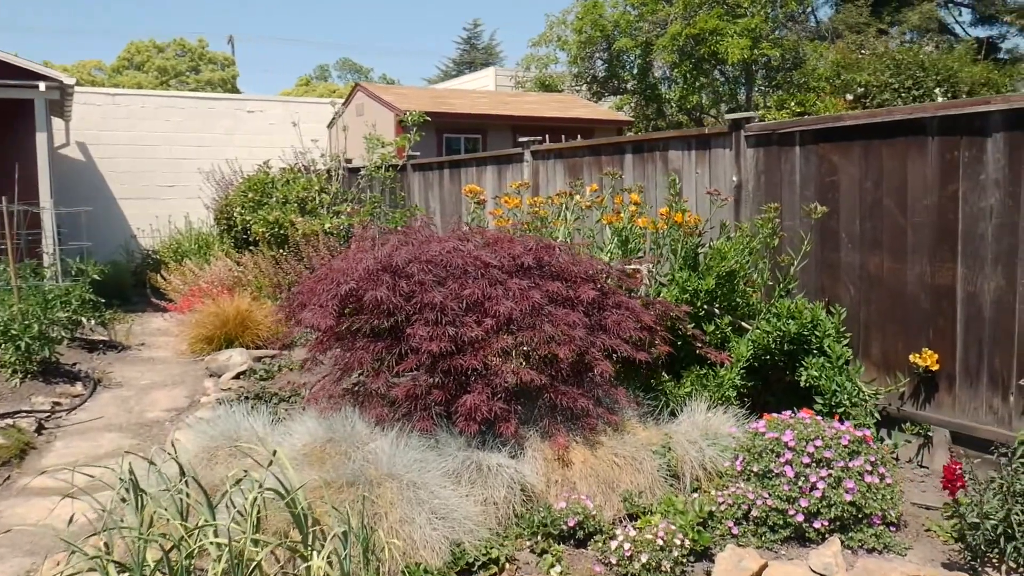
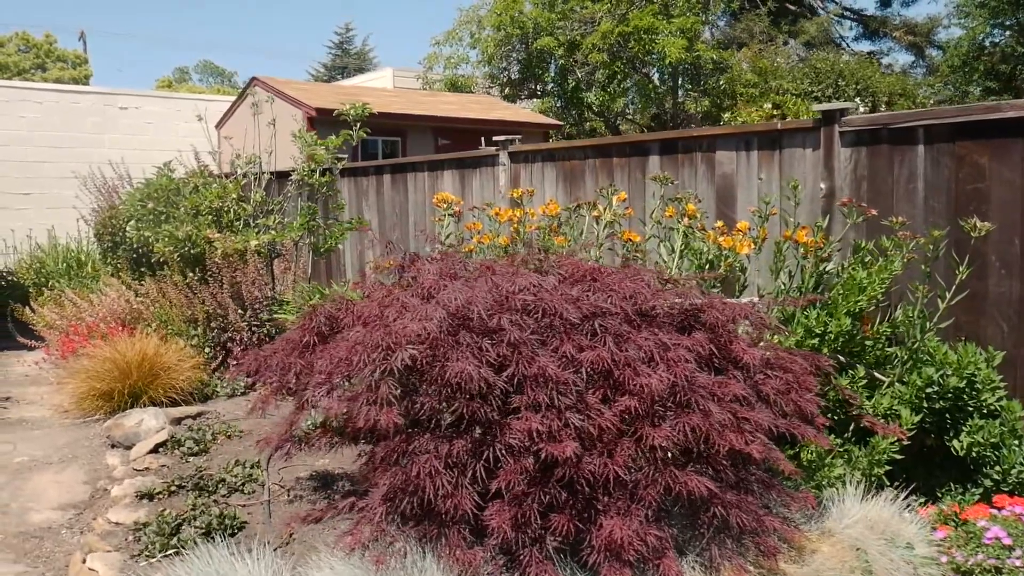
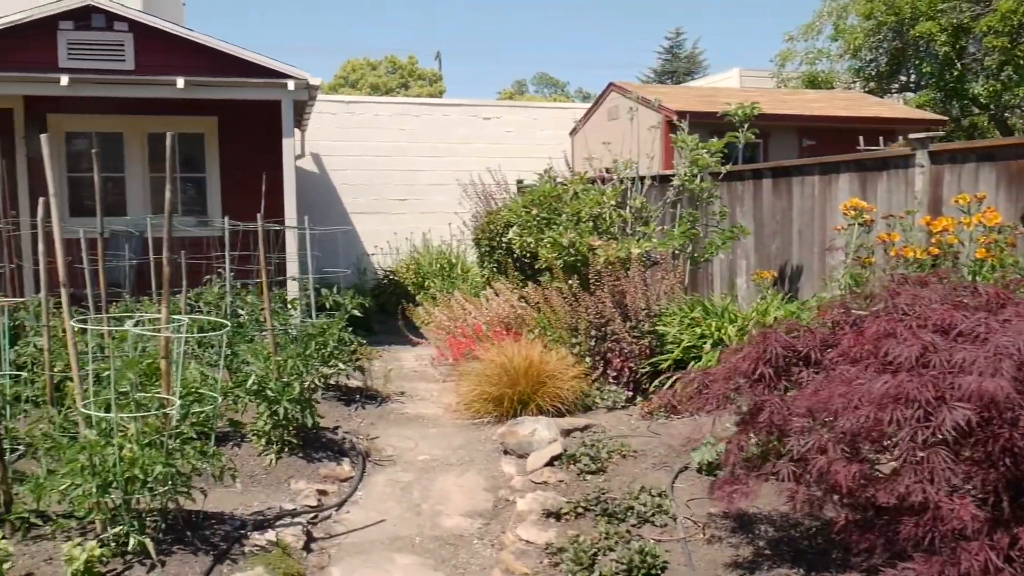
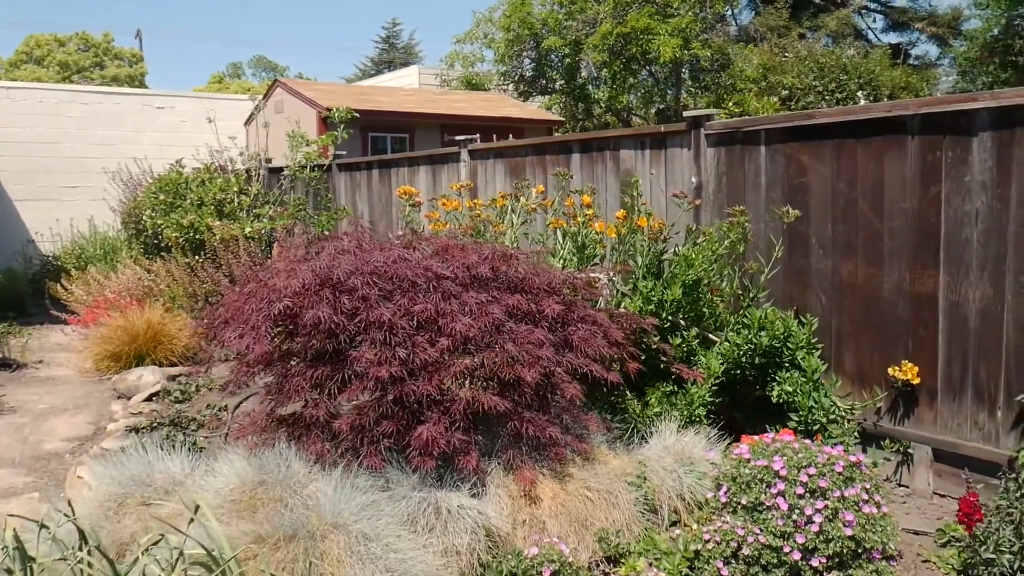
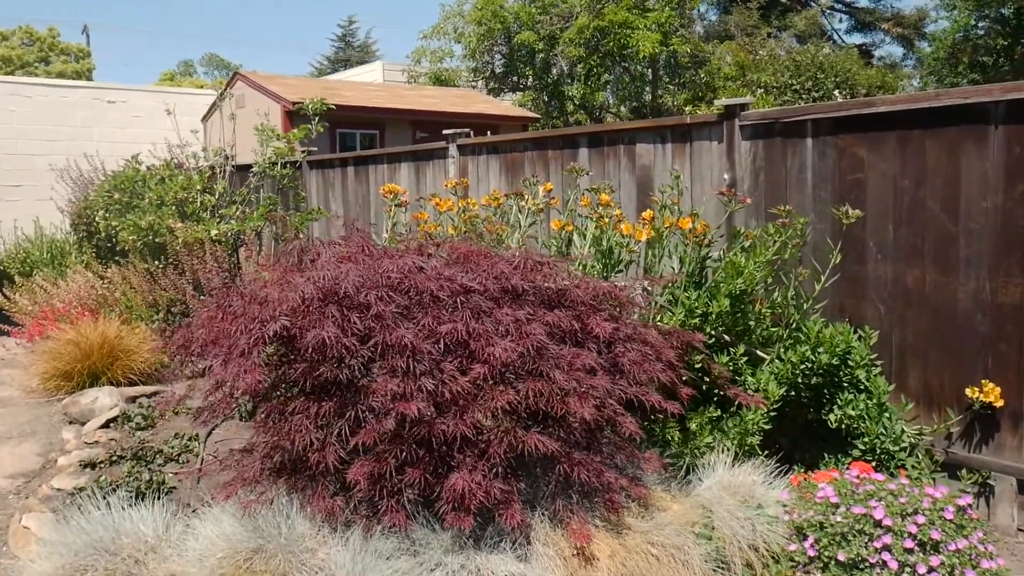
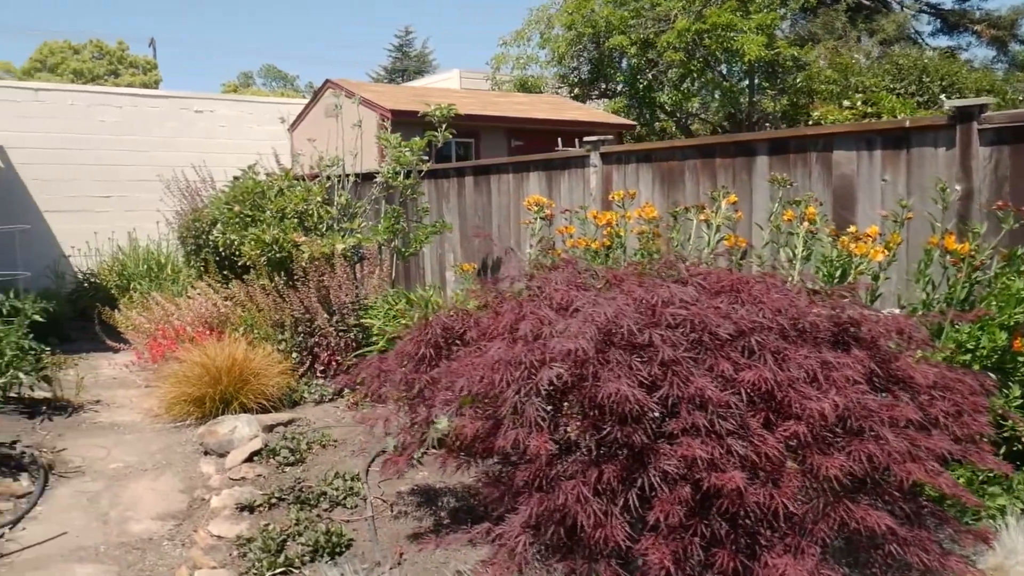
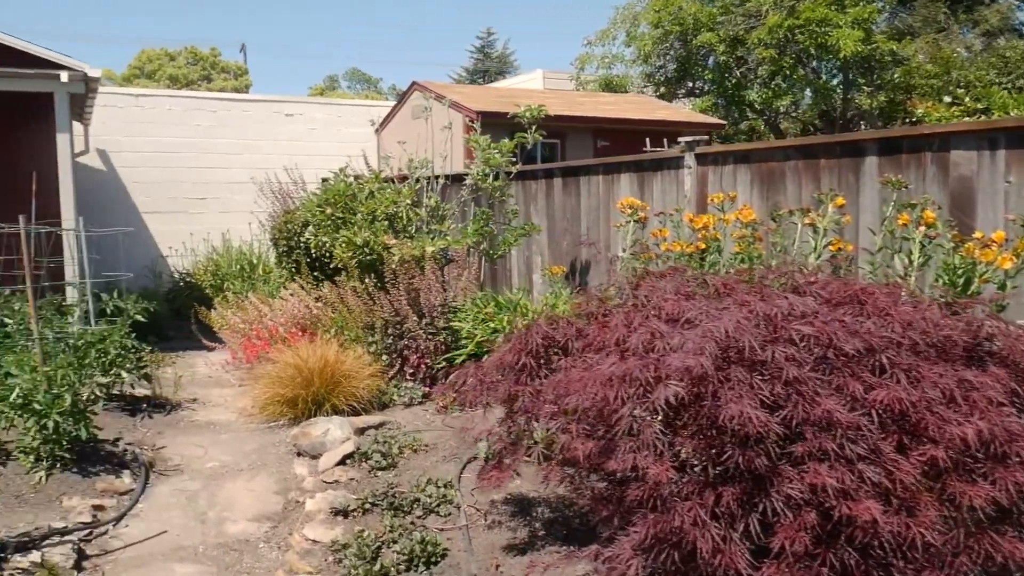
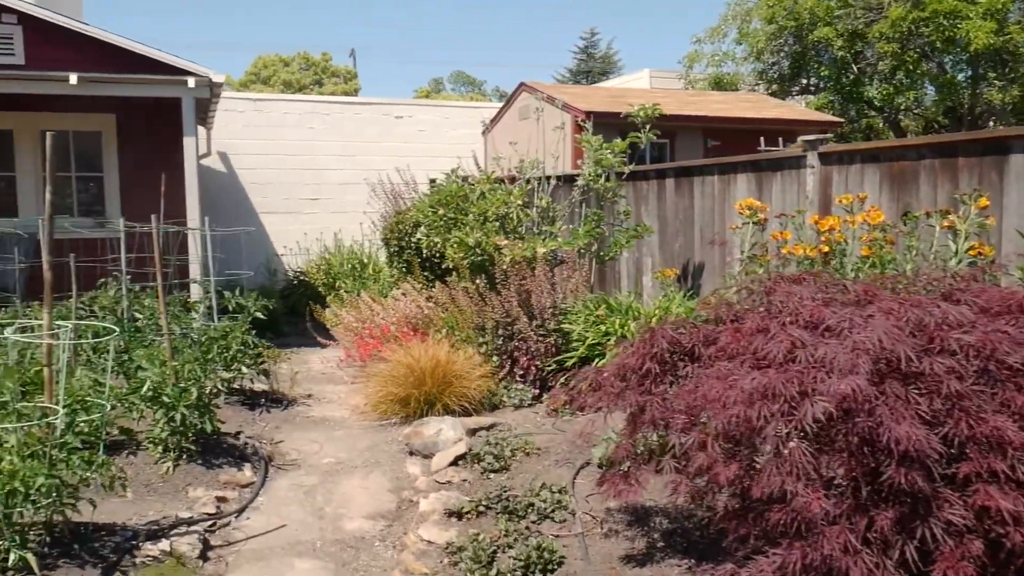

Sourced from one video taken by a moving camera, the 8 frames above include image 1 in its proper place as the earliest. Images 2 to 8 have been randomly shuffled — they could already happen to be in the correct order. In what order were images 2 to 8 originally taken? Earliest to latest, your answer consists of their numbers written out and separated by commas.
4, 5, 2, 6, 7, 8, 3
